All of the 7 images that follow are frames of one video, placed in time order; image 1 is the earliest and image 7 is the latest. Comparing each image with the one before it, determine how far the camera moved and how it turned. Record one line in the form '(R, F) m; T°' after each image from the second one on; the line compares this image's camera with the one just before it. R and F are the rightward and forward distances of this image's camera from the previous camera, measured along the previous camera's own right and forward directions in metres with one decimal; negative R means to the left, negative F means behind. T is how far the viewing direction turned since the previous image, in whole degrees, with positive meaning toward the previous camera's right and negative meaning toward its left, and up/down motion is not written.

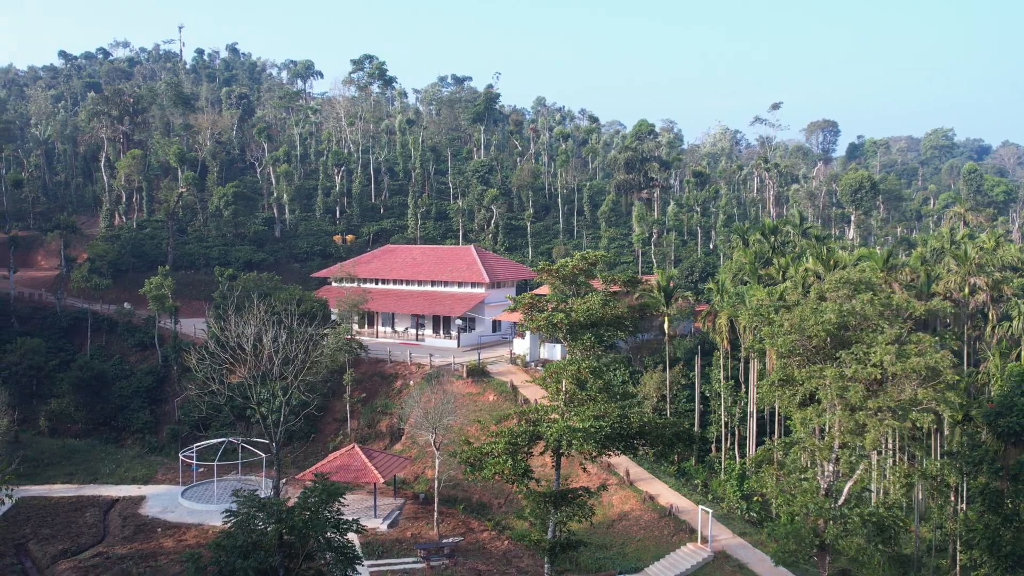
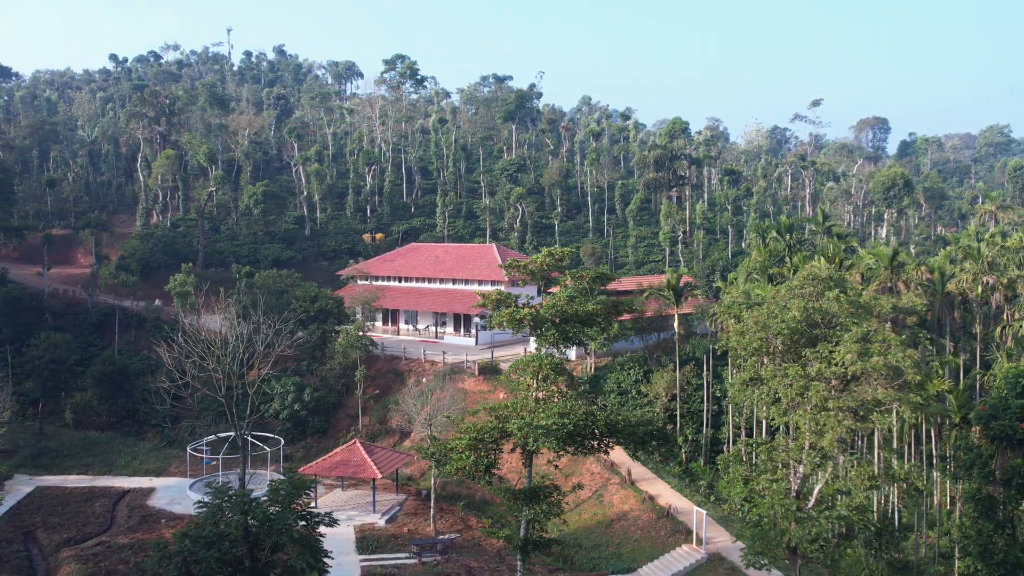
(+0.9, +0.1) m; -3°
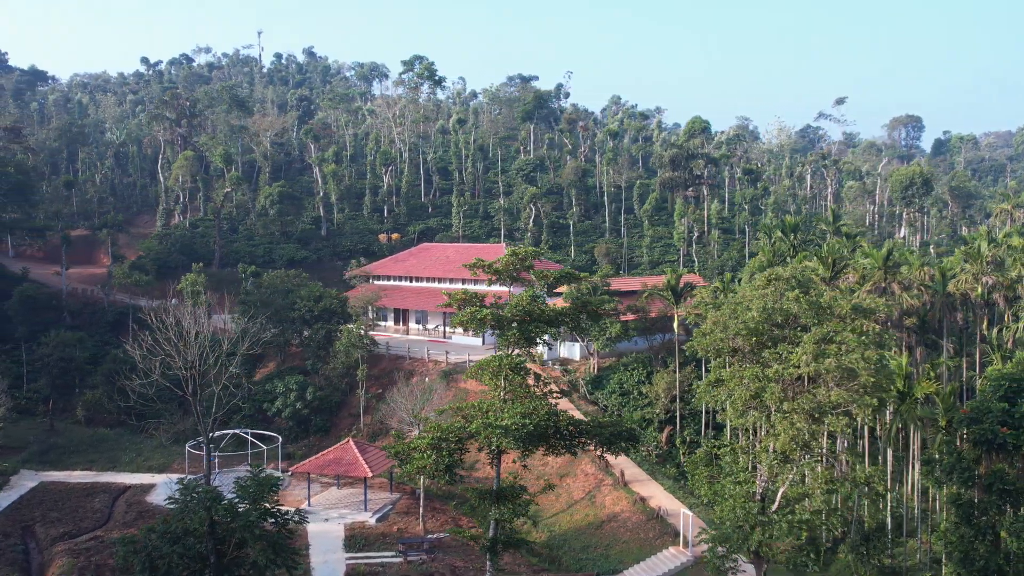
(+0.8, 0.0) m; -2°
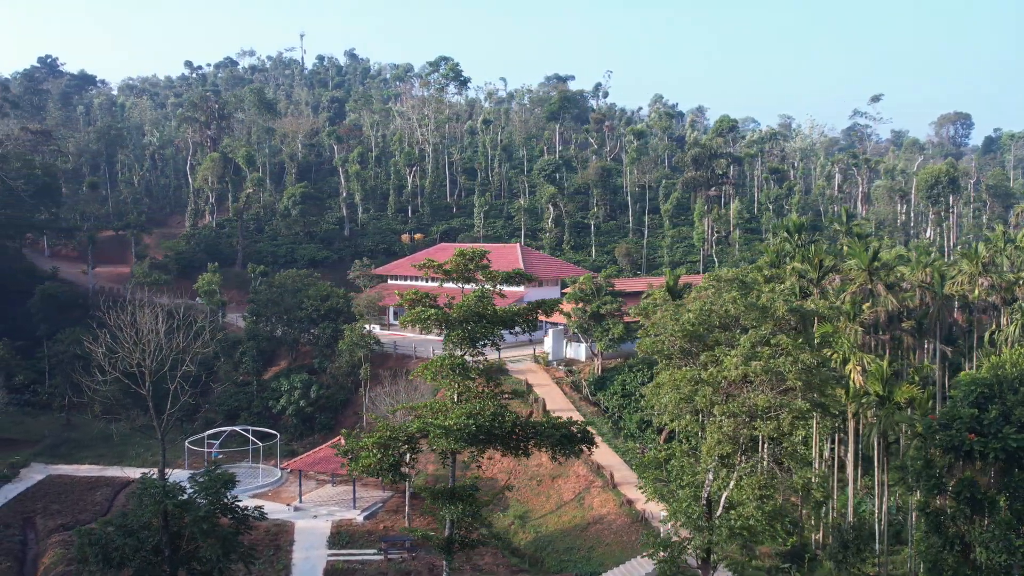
(+1.1, 0.0) m; -2°
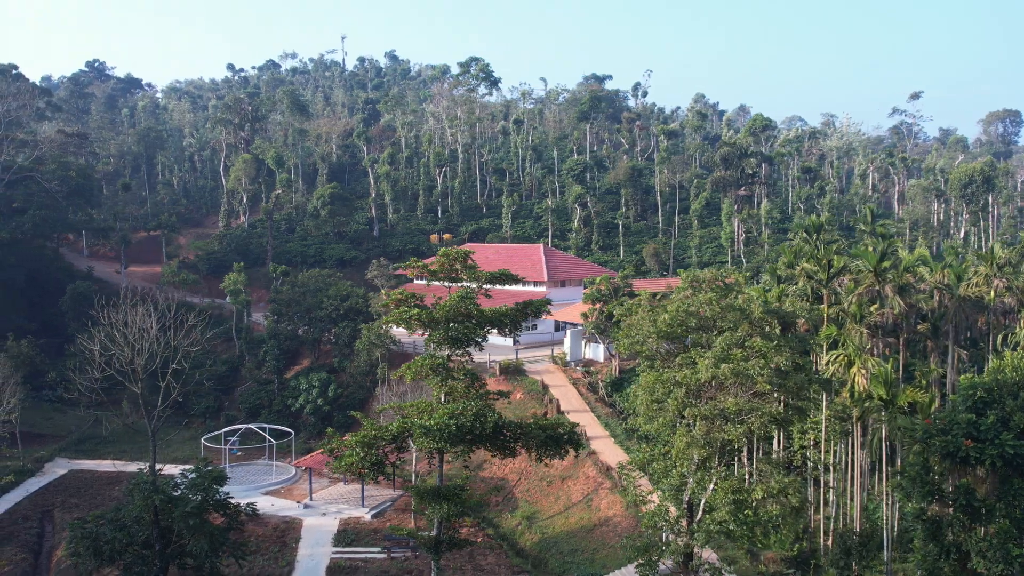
(+0.7, 0.0) m; -3°
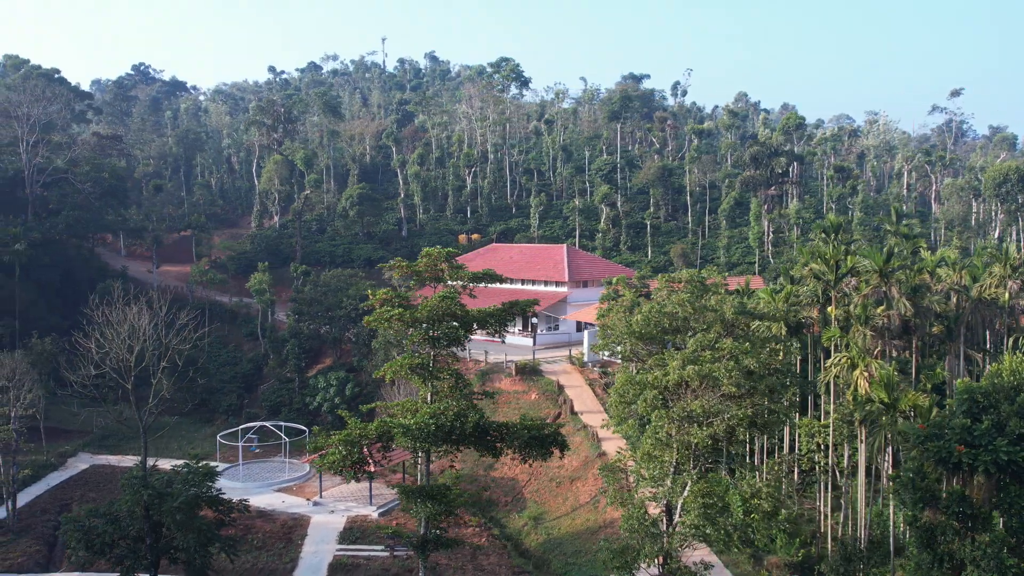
(+0.7, 0.0) m; -3°
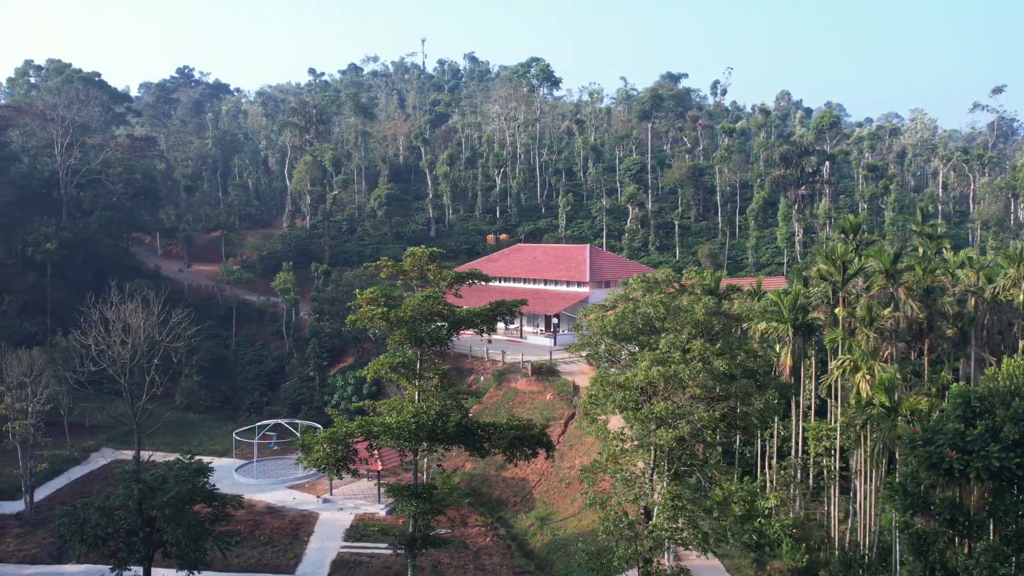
(+0.7, 0.0) m; -3°
